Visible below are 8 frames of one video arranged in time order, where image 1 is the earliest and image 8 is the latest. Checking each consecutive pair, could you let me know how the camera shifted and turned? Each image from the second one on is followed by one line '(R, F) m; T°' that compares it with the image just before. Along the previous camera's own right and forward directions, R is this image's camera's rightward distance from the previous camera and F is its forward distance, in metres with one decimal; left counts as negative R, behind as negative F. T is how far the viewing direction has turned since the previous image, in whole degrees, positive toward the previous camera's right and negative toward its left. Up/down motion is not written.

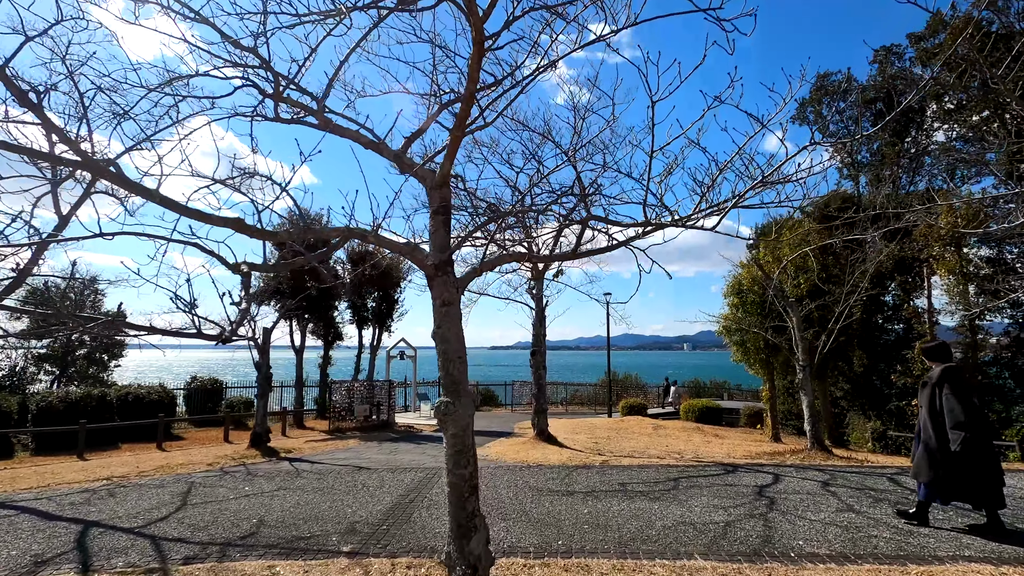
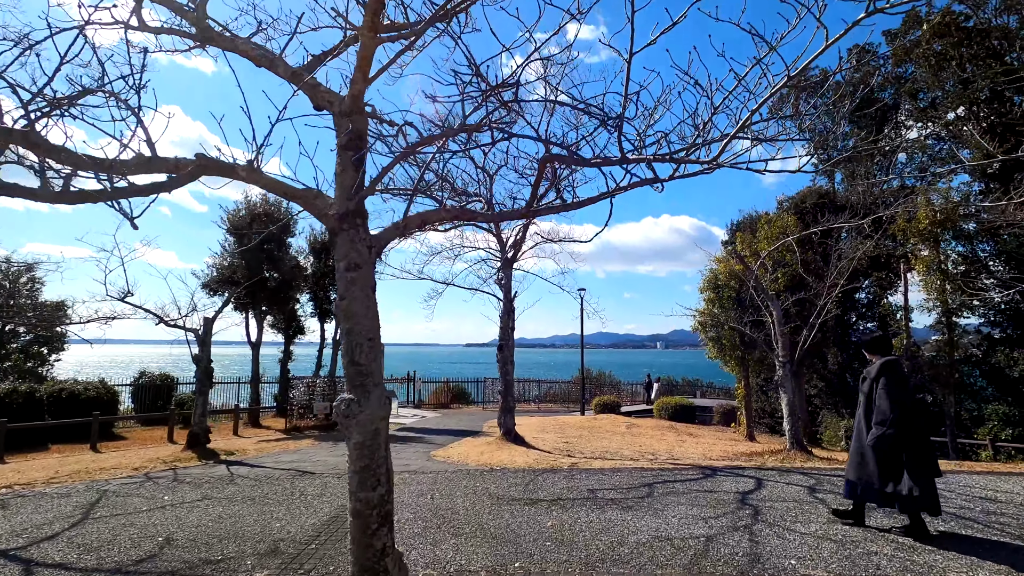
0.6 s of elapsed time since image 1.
(+0.2, +0.7) m; +3°
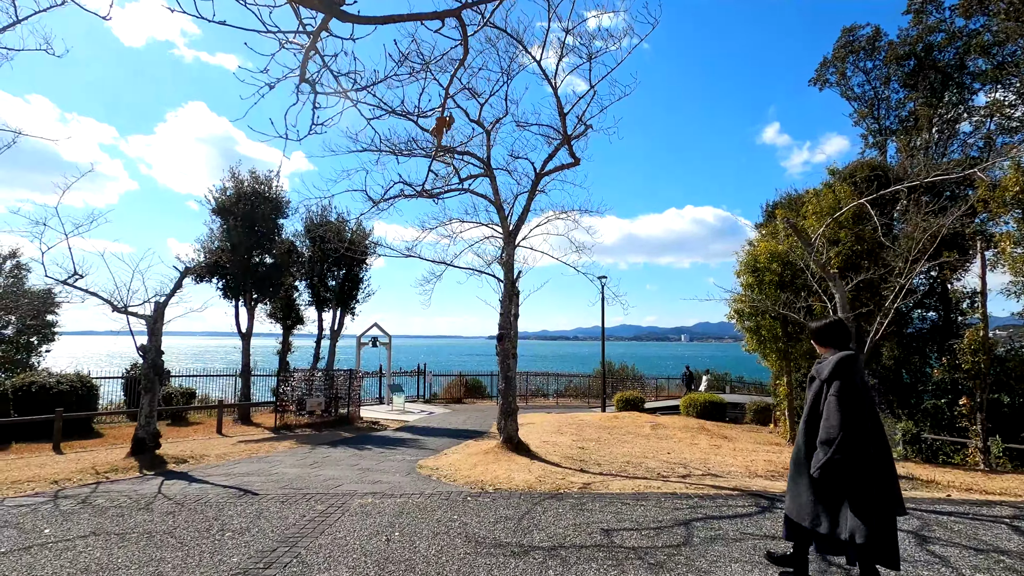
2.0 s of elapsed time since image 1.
(+0.3, +1.7) m; -2°
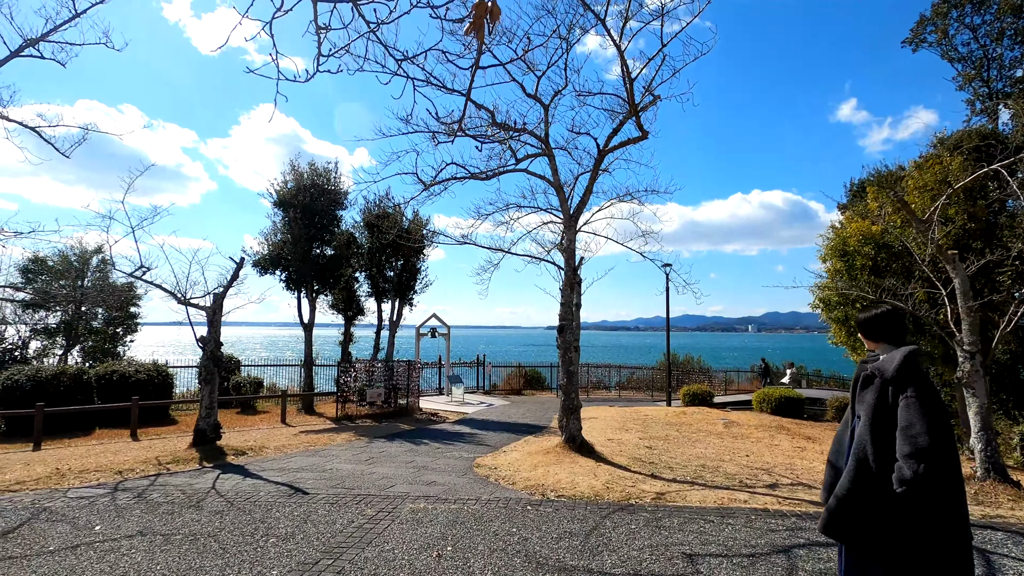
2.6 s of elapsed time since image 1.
(0.0, +0.6) m; -6°
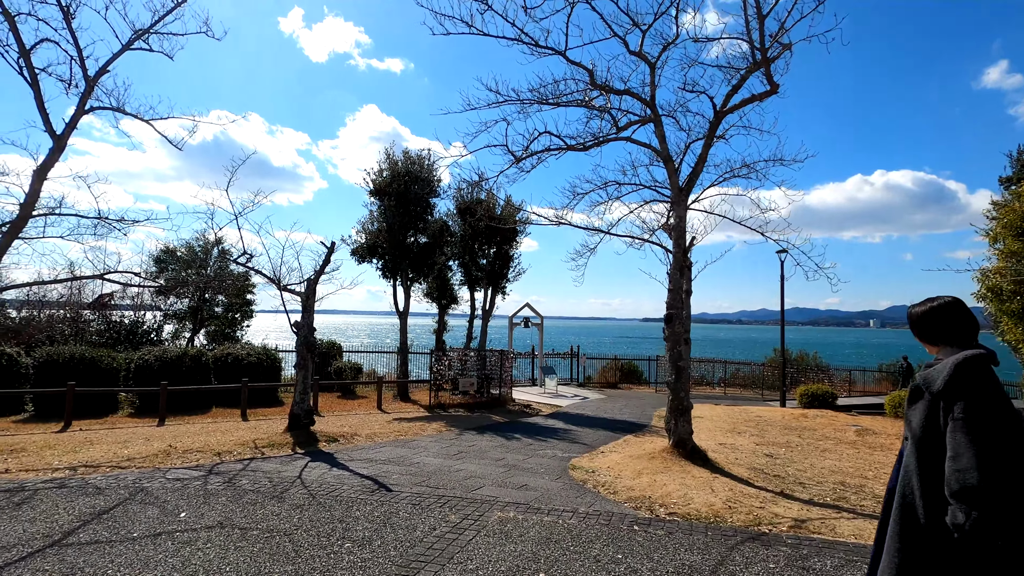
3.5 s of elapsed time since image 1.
(-0.1, +0.7) m; -10°
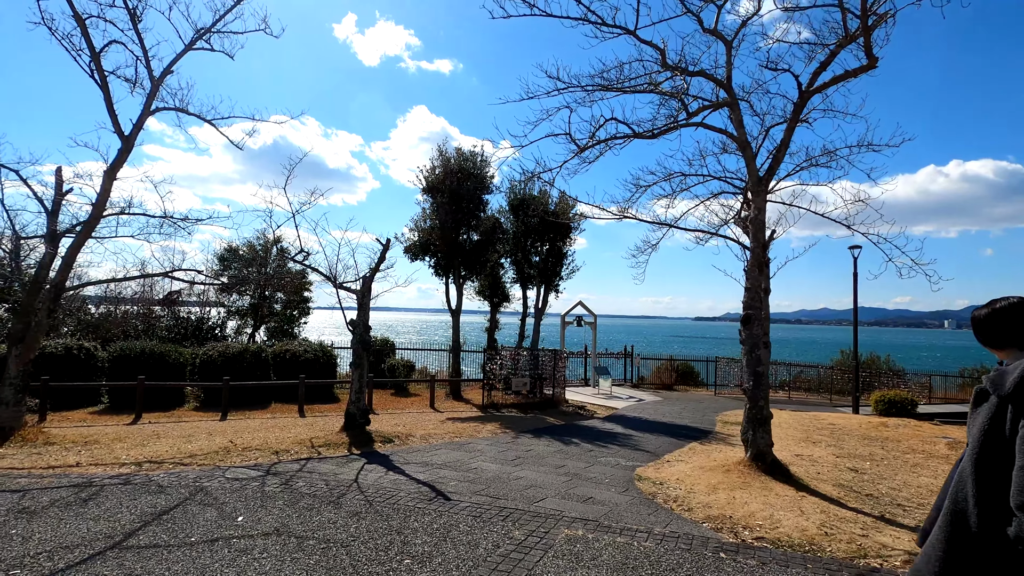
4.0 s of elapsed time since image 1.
(-0.2, +0.3) m; -5°
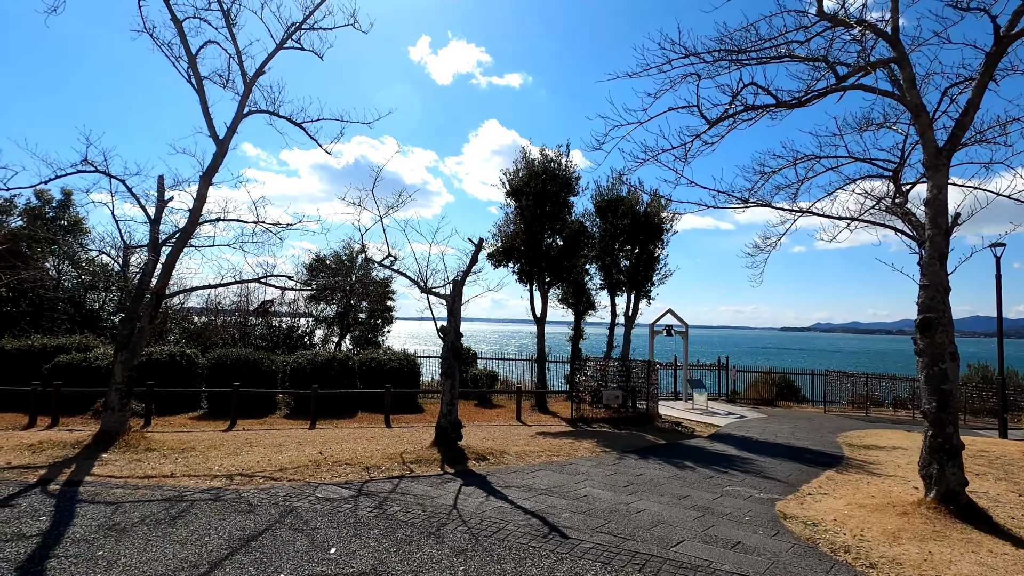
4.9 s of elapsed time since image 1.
(-0.4, +0.7) m; -8°
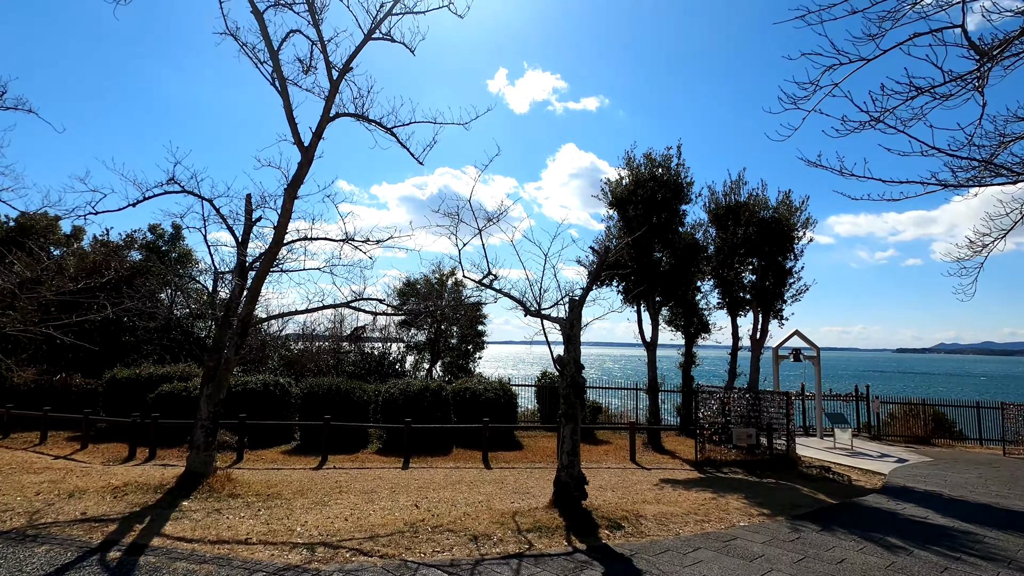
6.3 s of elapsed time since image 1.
(-0.6, +1.4) m; -9°
